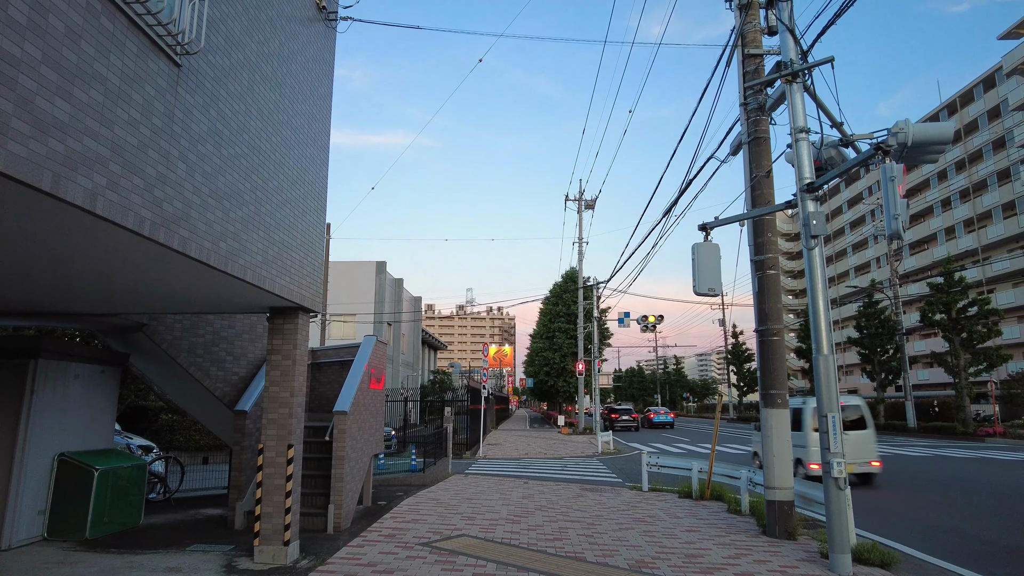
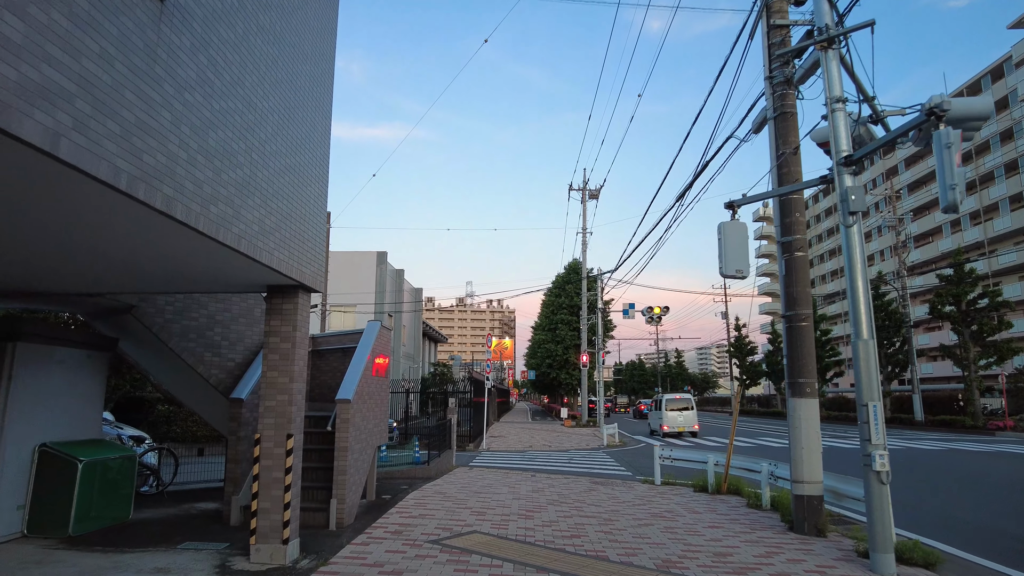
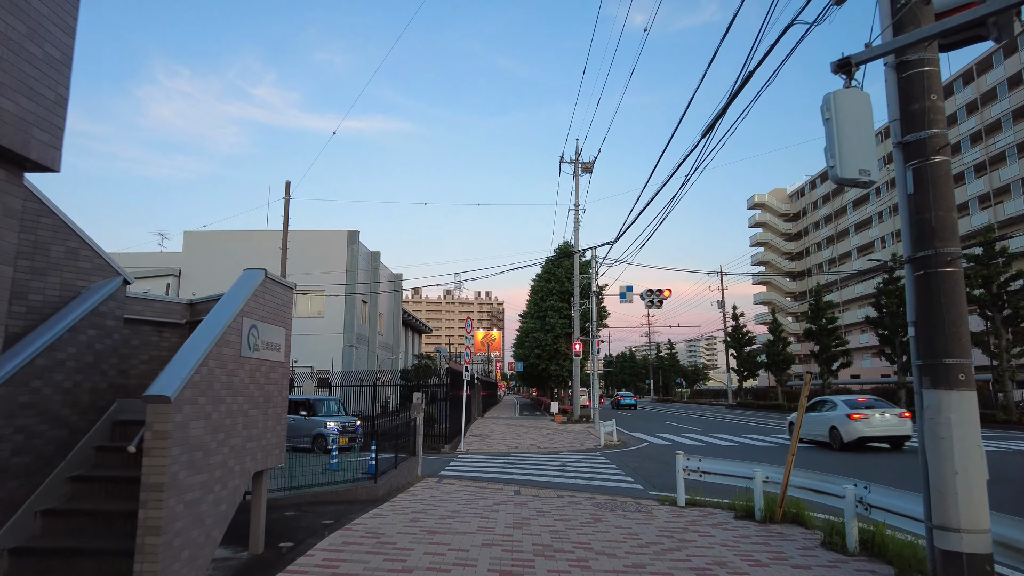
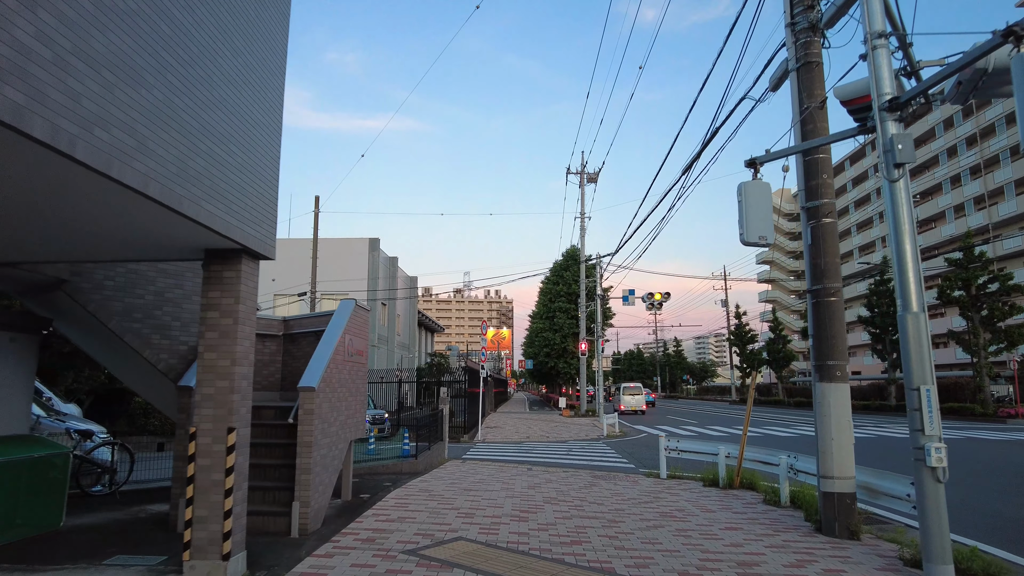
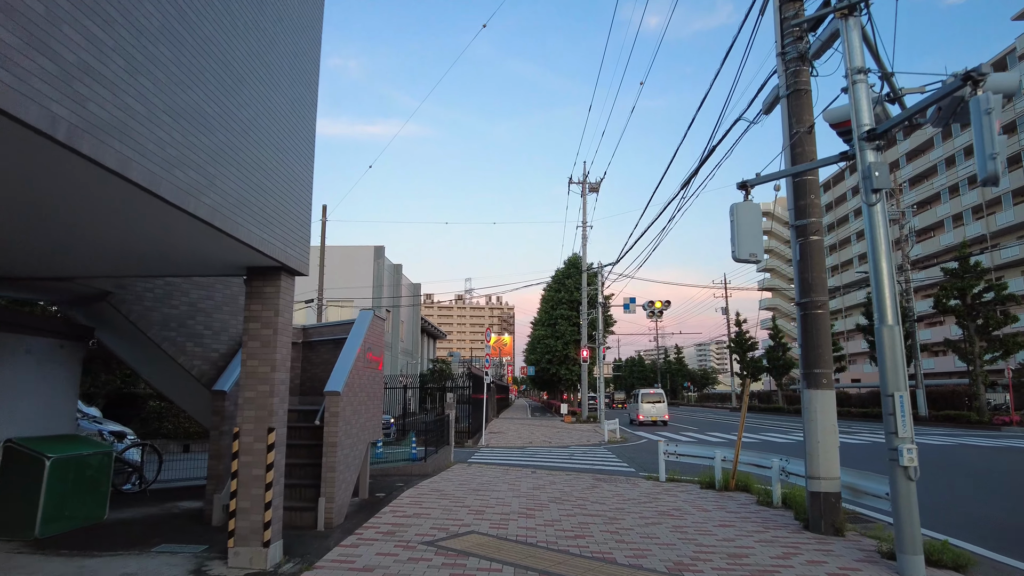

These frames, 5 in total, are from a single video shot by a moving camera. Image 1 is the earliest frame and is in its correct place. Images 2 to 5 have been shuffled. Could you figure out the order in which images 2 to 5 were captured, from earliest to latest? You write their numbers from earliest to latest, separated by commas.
2, 5, 4, 3
